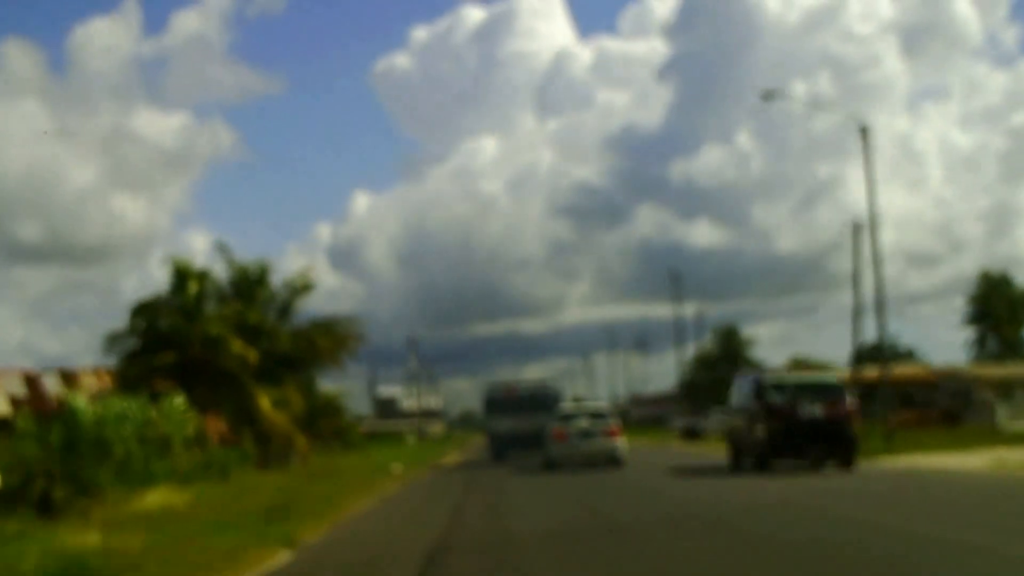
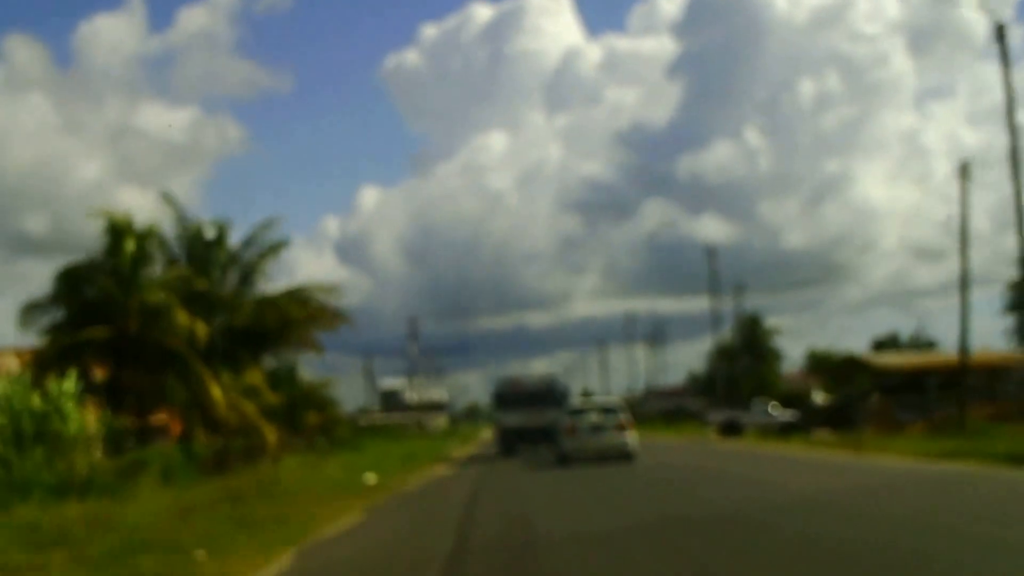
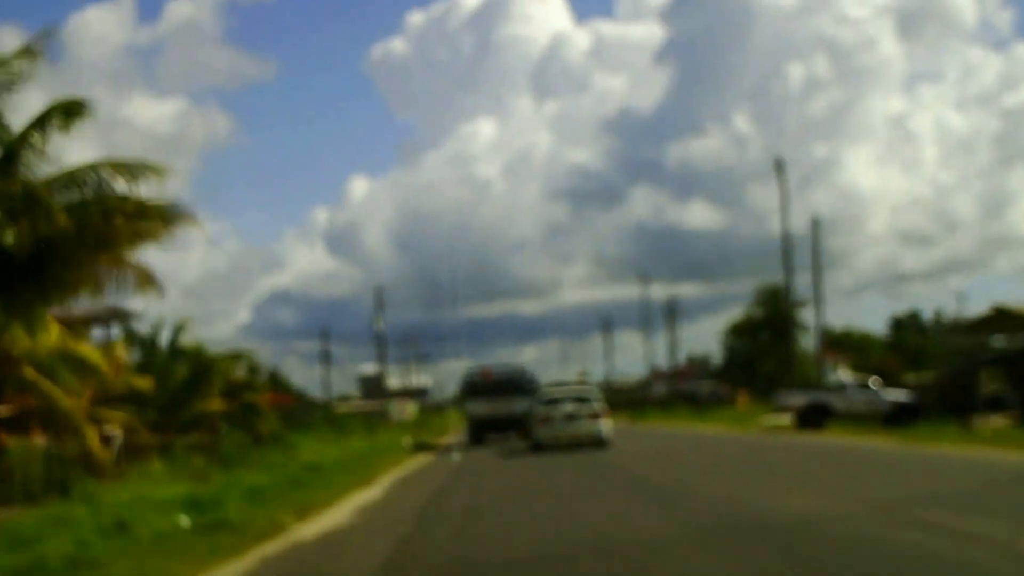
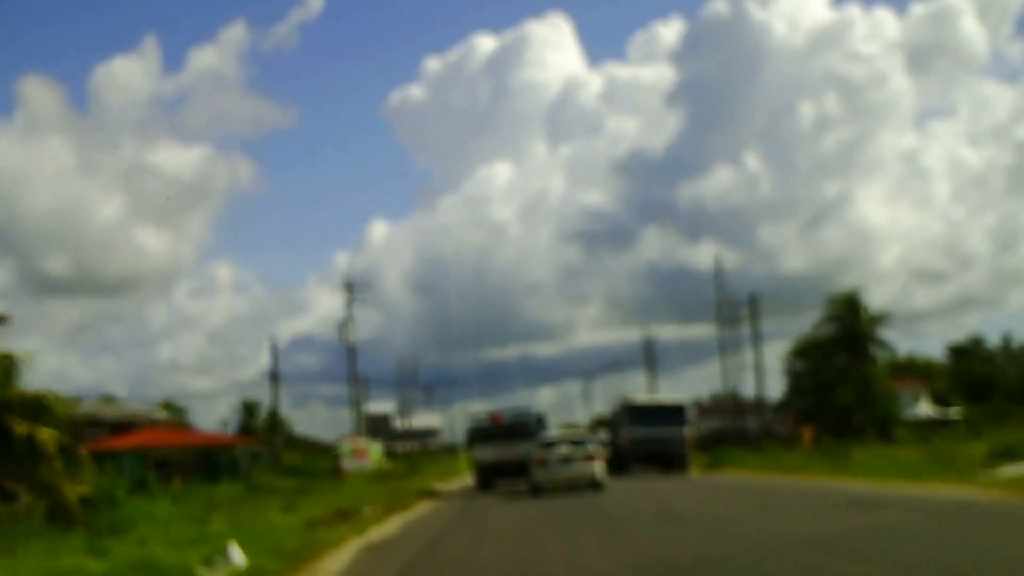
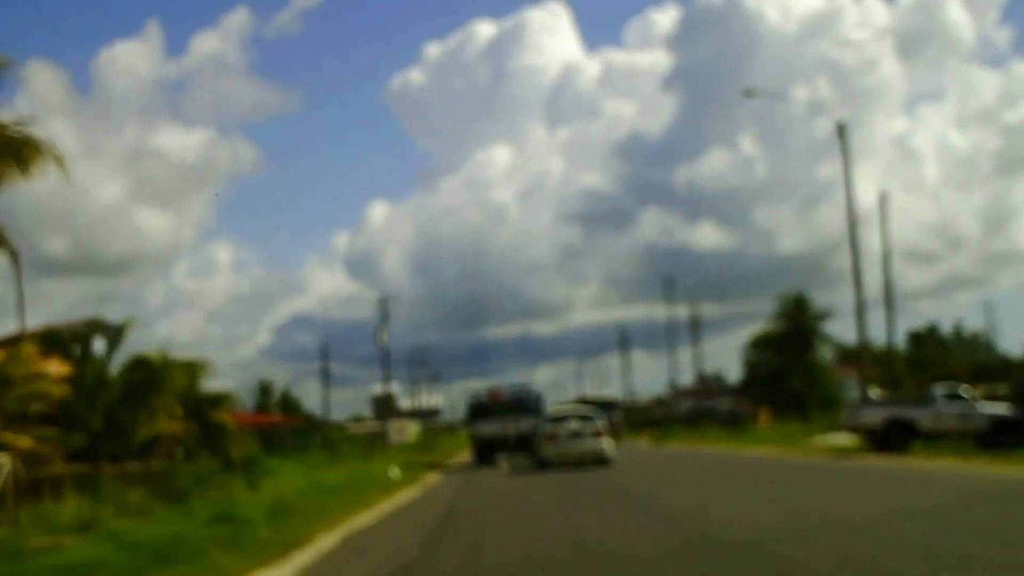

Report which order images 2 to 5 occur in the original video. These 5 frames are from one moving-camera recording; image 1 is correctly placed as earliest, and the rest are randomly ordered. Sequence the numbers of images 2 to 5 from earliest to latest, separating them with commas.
2, 3, 5, 4
